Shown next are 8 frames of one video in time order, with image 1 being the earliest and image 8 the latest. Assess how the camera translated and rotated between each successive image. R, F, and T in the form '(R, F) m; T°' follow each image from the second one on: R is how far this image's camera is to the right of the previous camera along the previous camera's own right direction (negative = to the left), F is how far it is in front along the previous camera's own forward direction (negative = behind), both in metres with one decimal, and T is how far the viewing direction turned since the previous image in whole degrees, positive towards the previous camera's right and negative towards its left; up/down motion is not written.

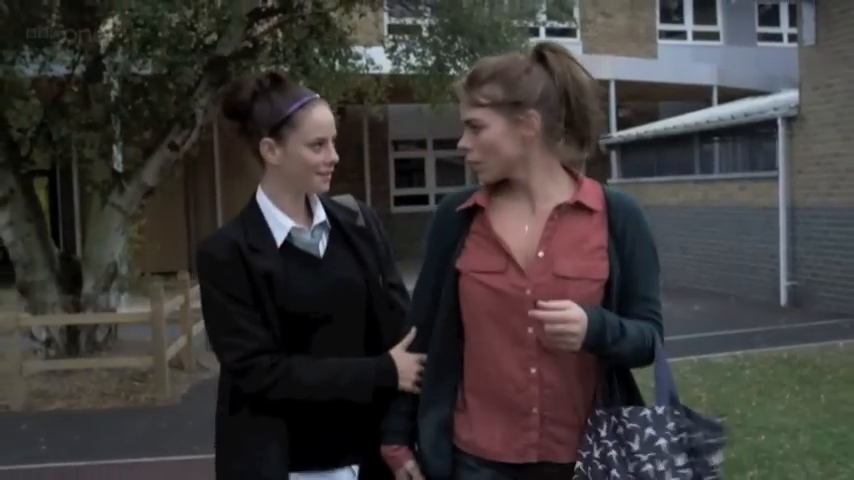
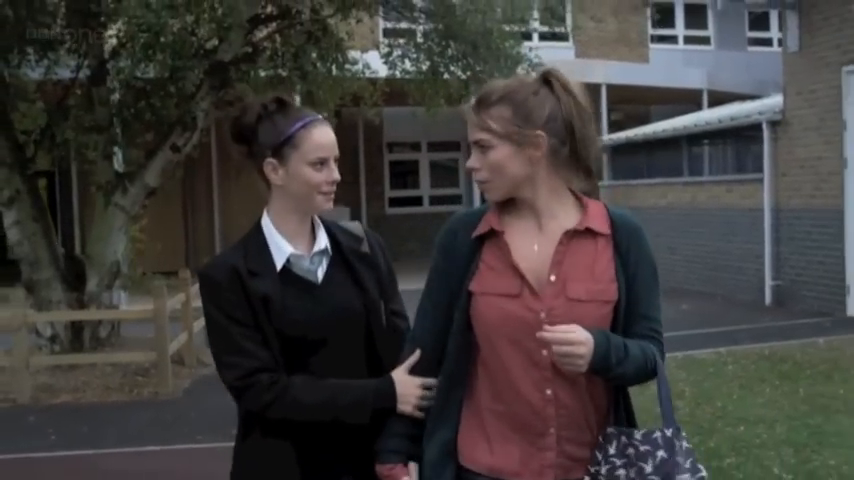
(0.0, -0.3) m; 0°
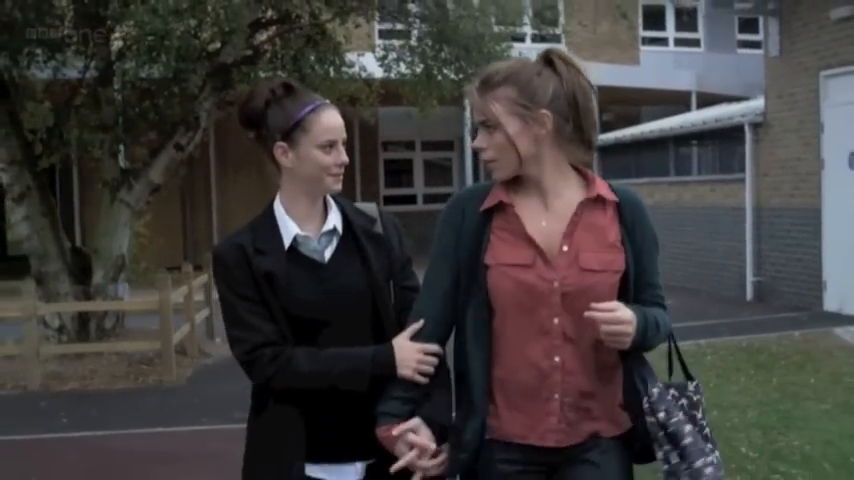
(0.0, -0.5) m; 0°
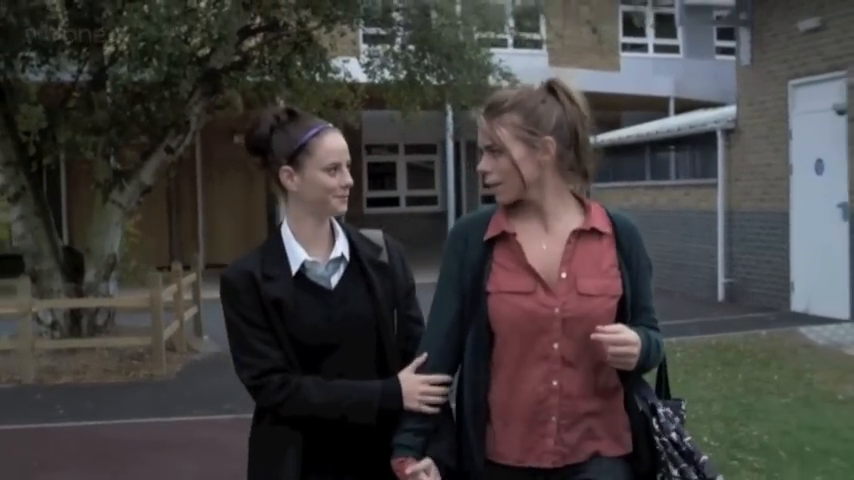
(0.0, -0.4) m; +1°
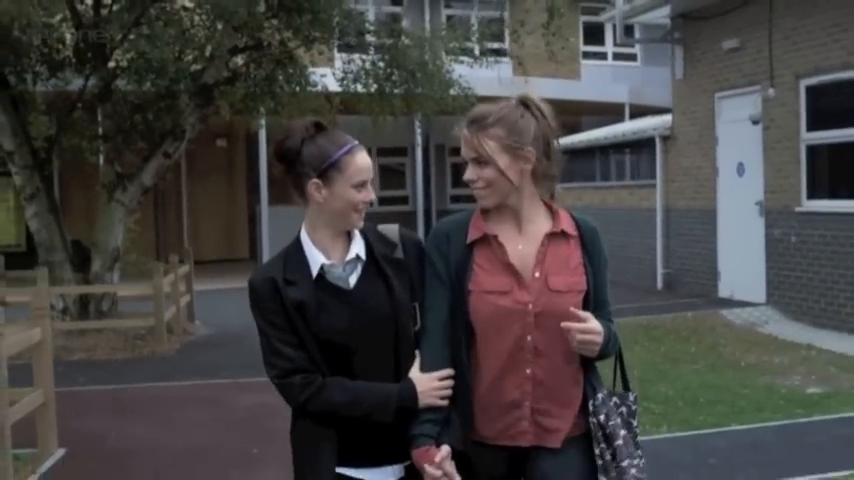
(+0.1, -1.6) m; +1°
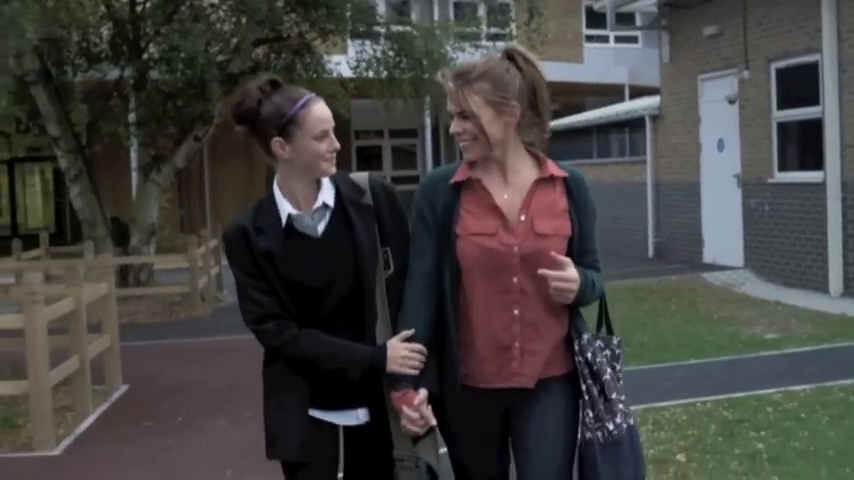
(+0.1, -1.3) m; -1°
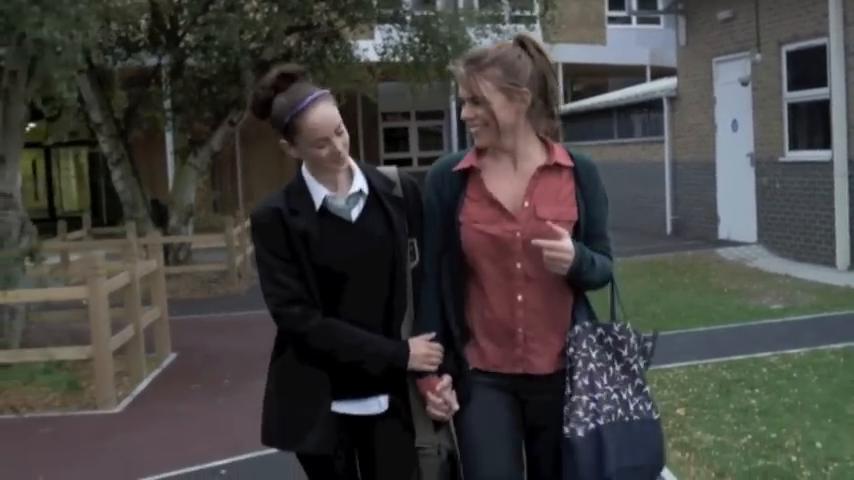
(0.0, -0.7) m; -1°
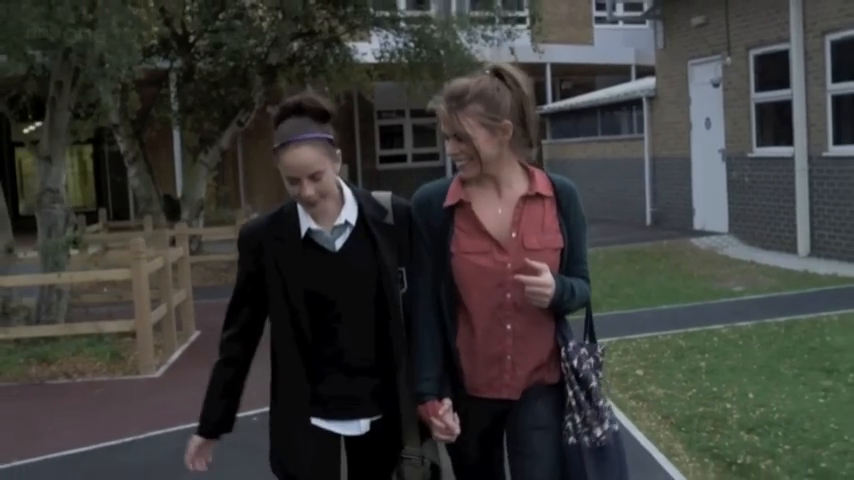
(0.0, -1.2) m; 0°
